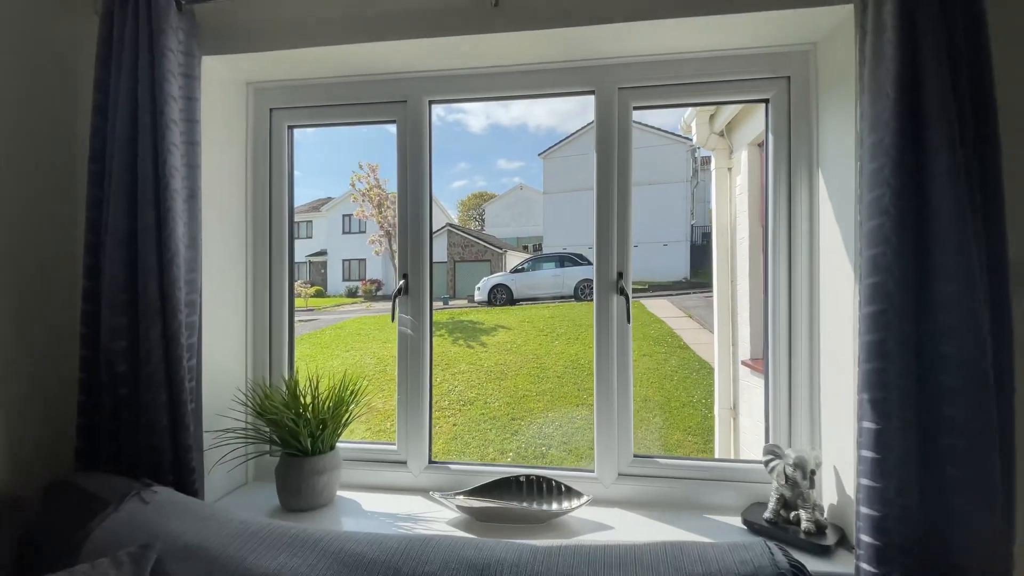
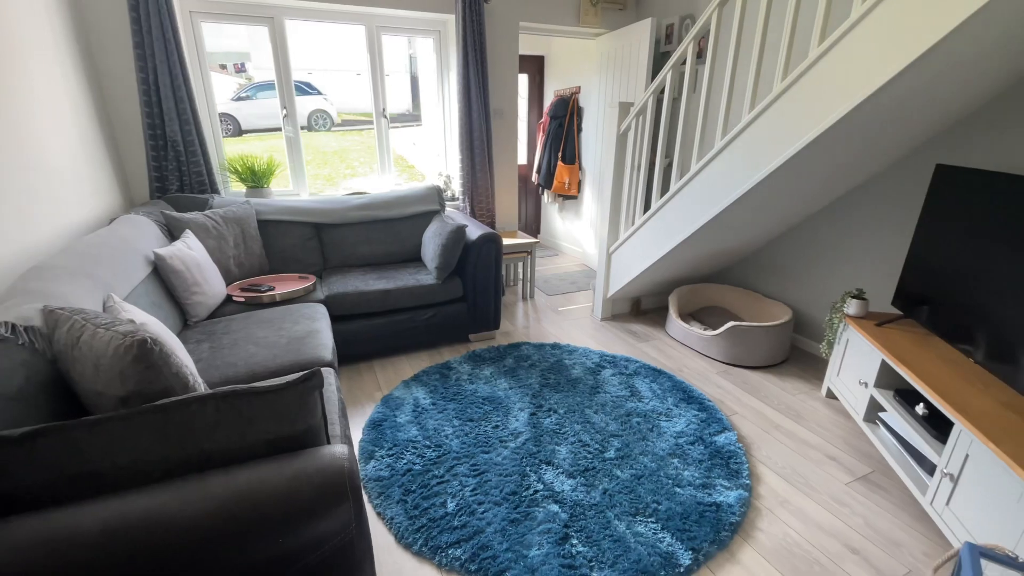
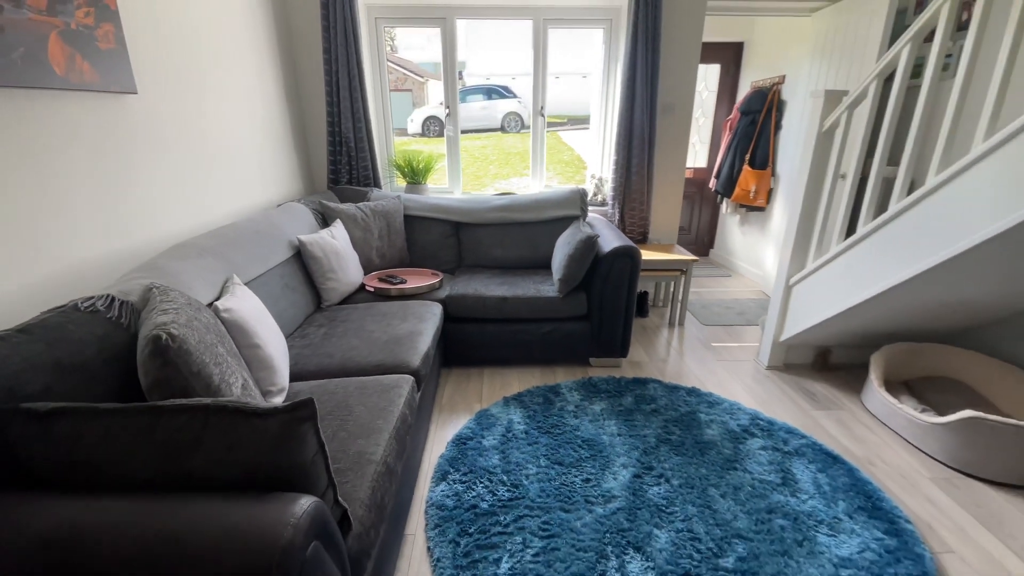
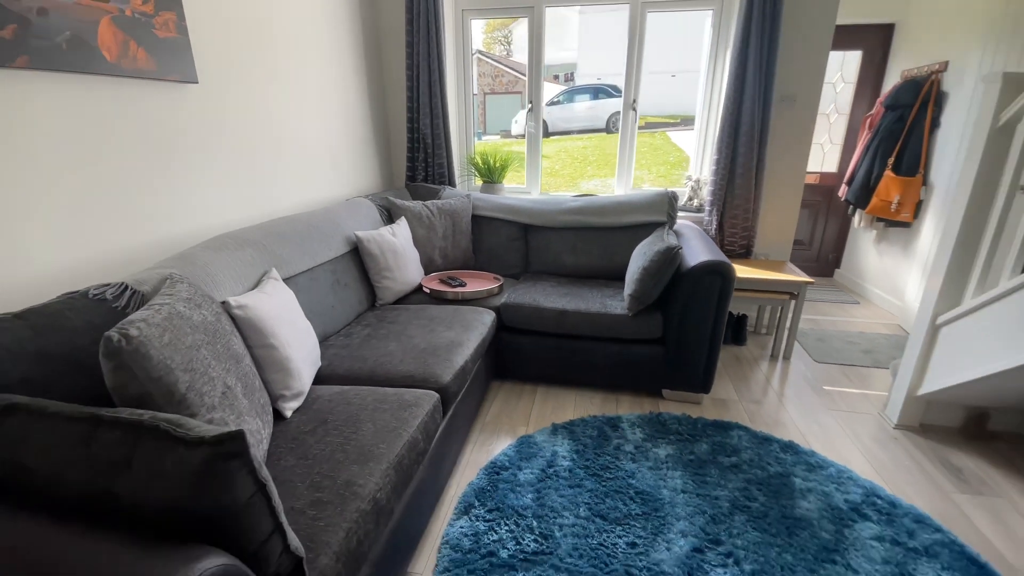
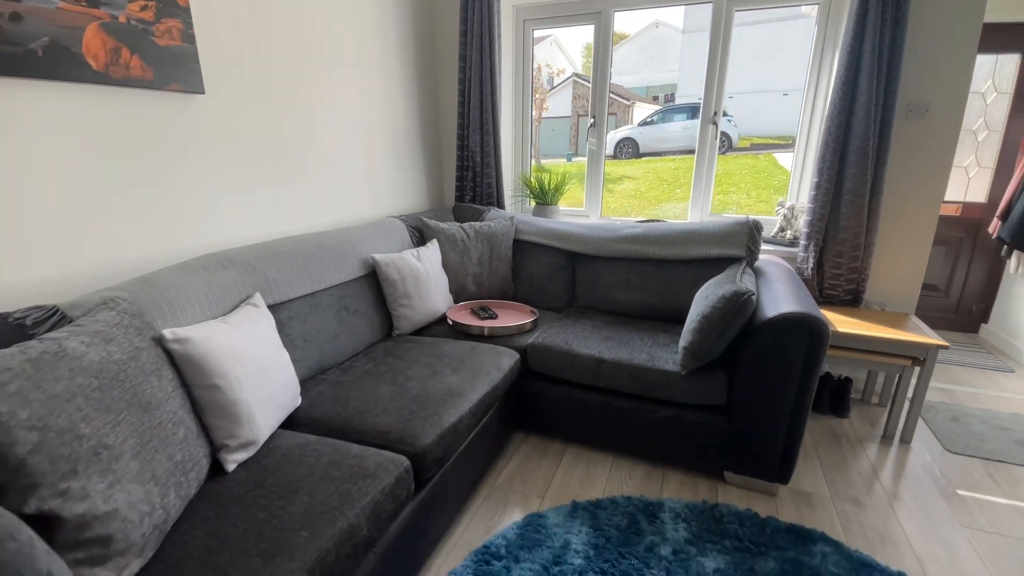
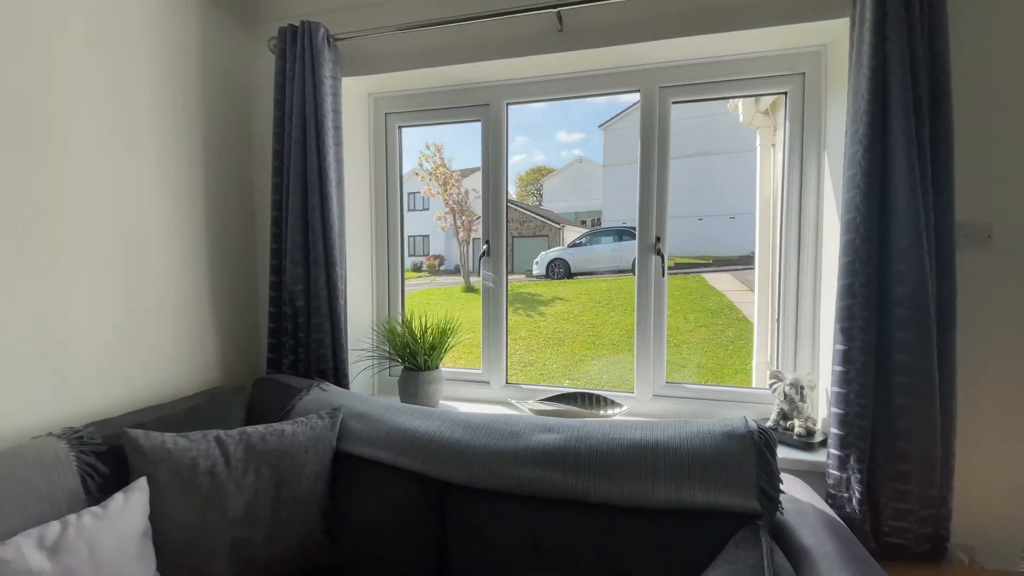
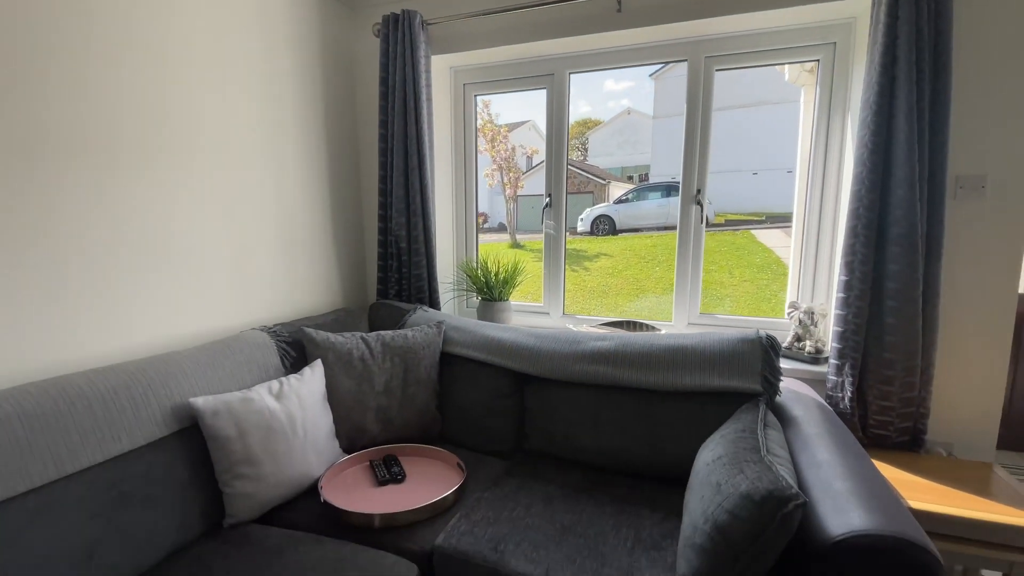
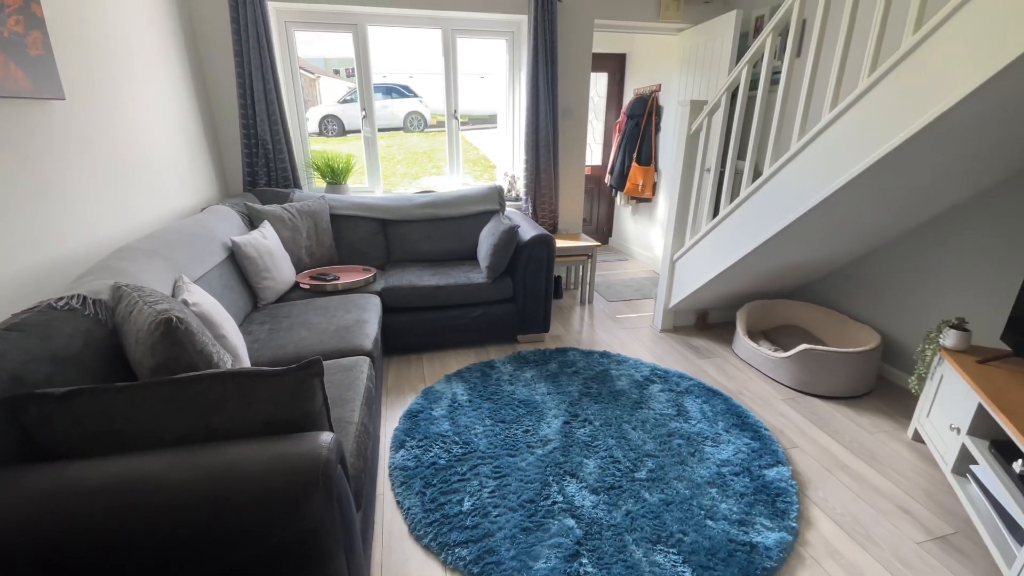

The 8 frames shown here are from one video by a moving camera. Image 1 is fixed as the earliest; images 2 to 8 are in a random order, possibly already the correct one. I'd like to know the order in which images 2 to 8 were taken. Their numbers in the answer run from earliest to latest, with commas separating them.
6, 7, 5, 4, 3, 8, 2
